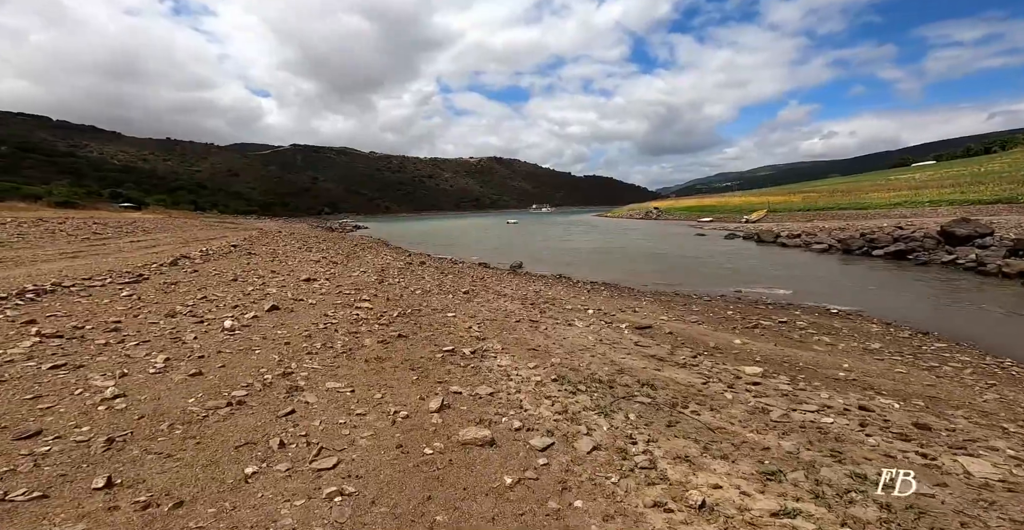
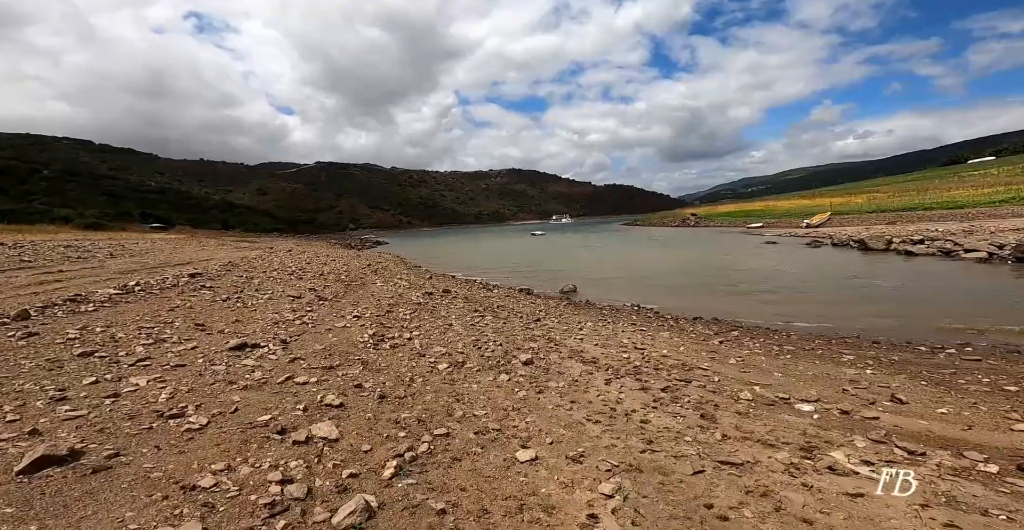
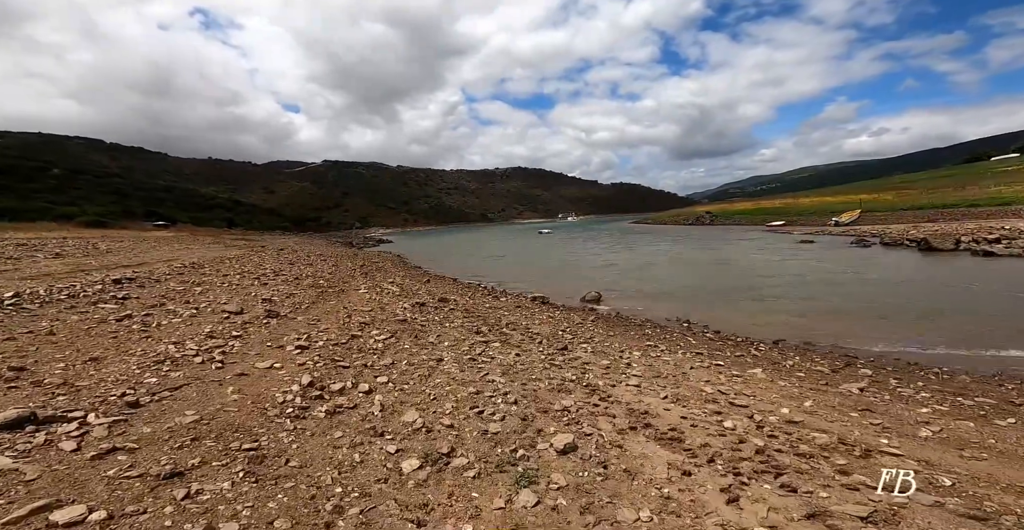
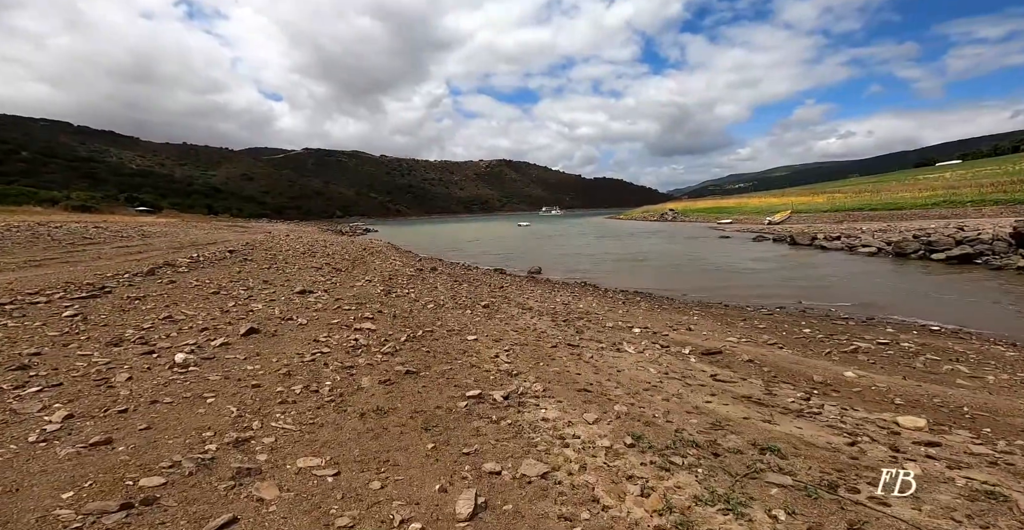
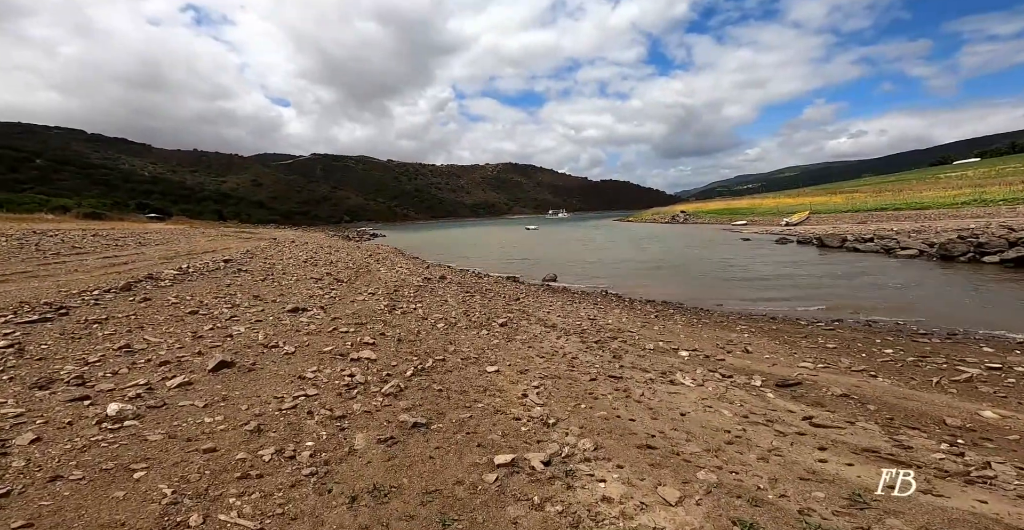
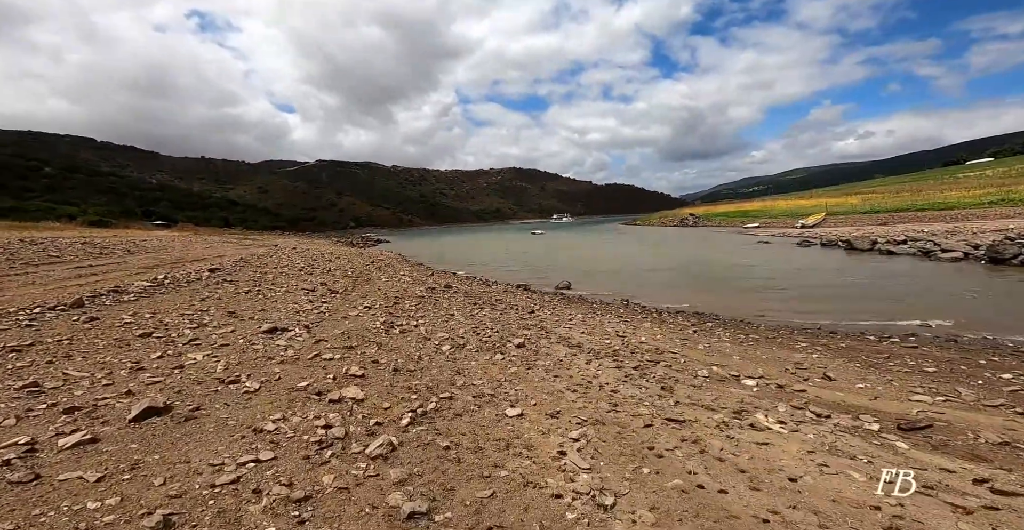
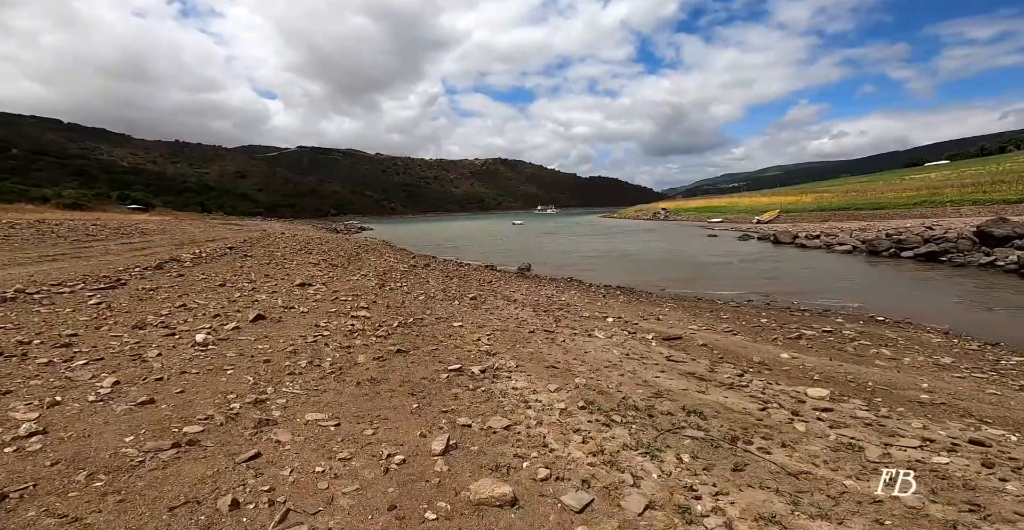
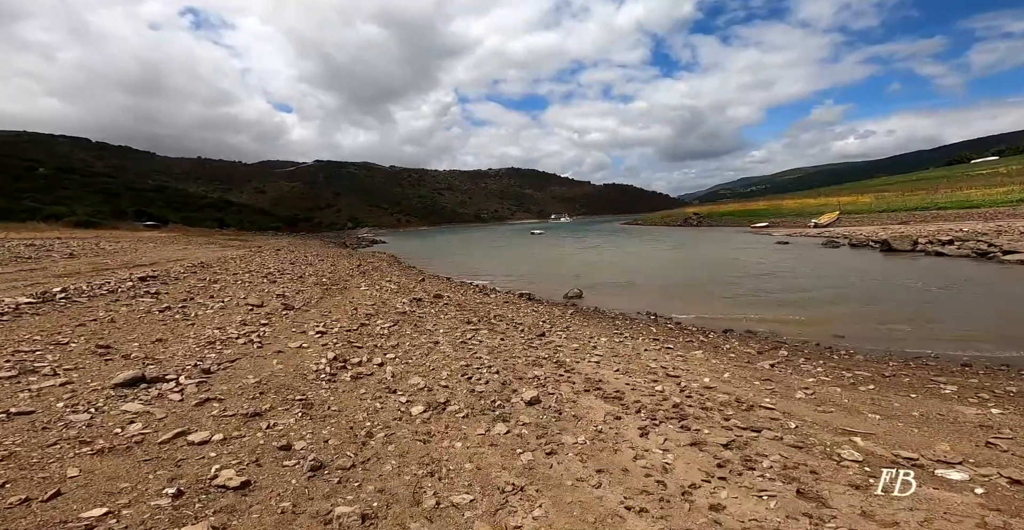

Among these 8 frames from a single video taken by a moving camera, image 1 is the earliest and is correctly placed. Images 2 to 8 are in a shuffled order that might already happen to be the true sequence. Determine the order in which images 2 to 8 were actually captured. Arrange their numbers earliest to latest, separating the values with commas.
7, 4, 5, 6, 2, 8, 3
